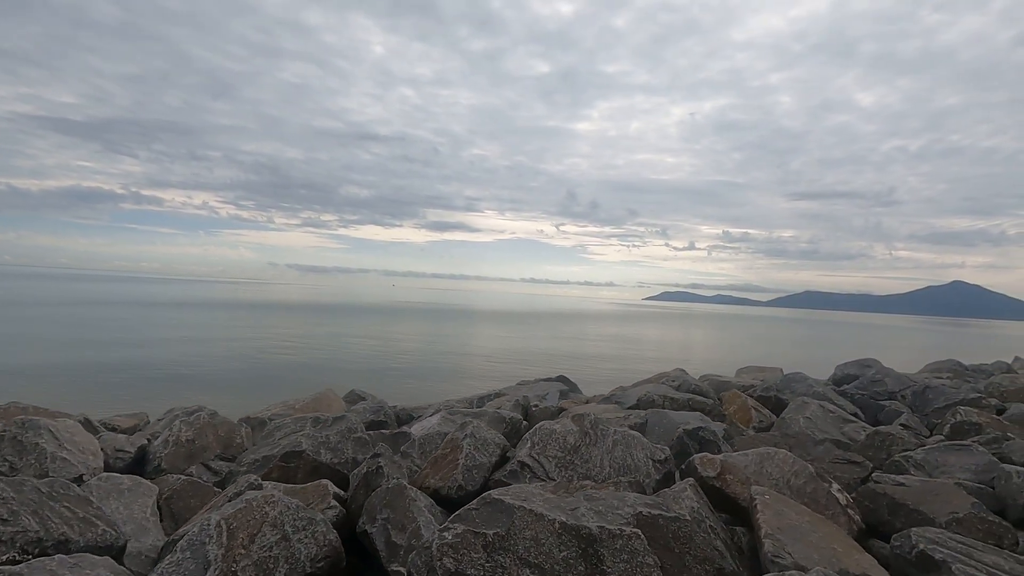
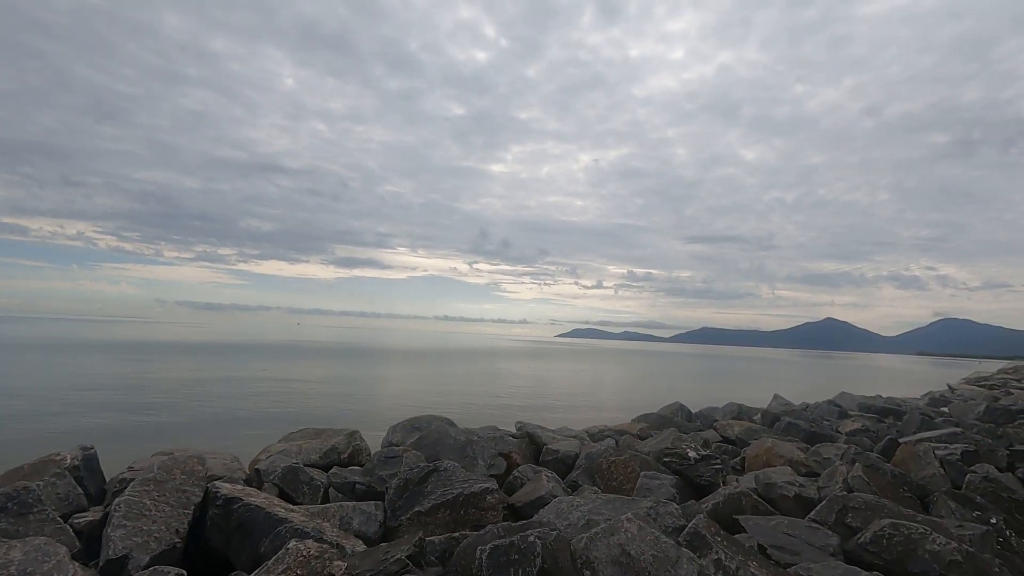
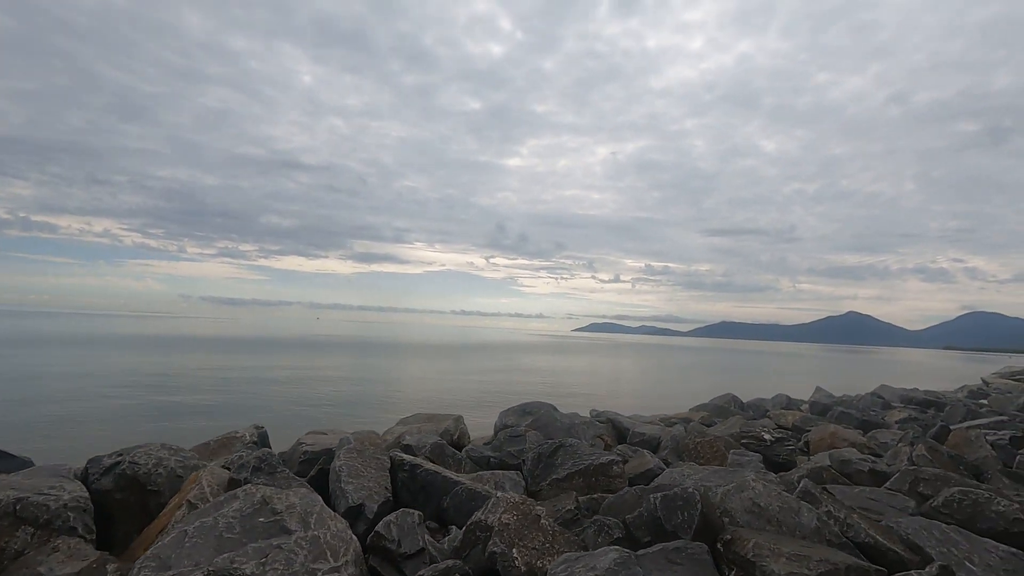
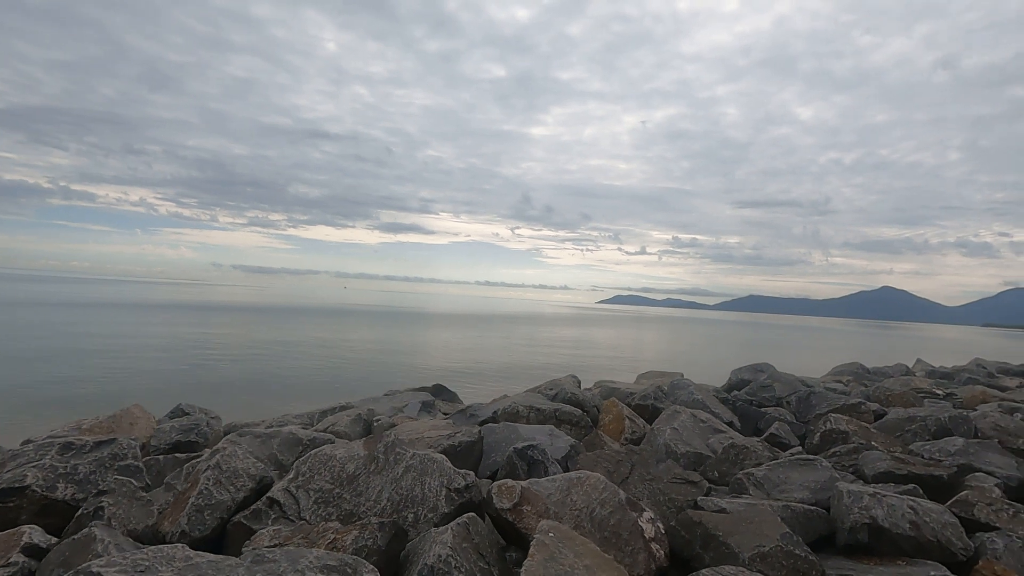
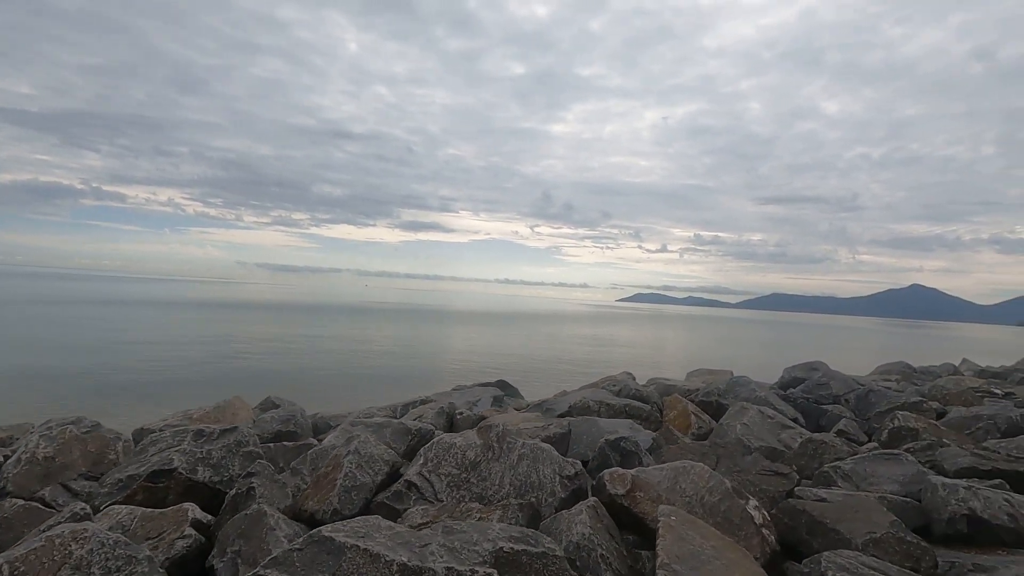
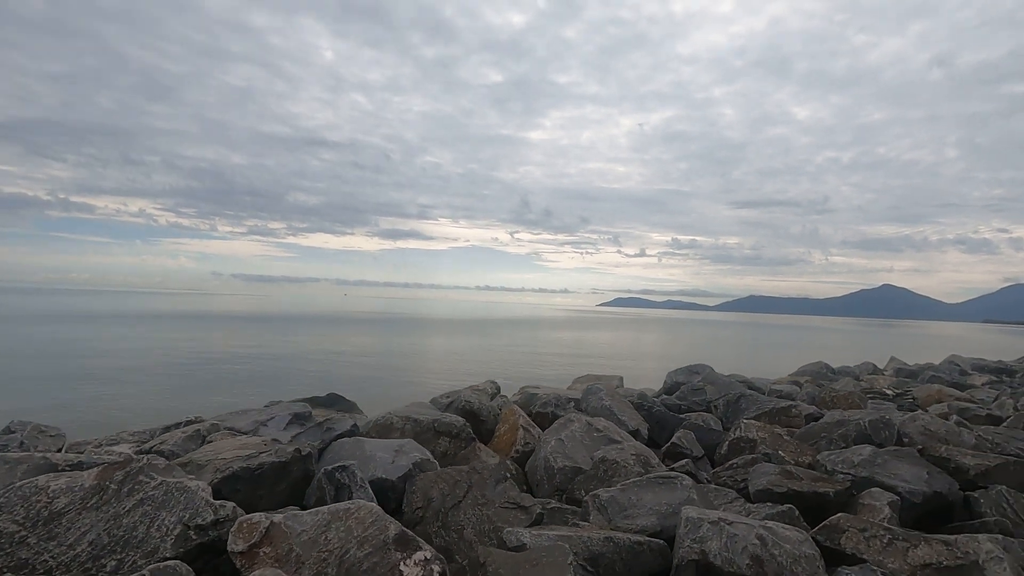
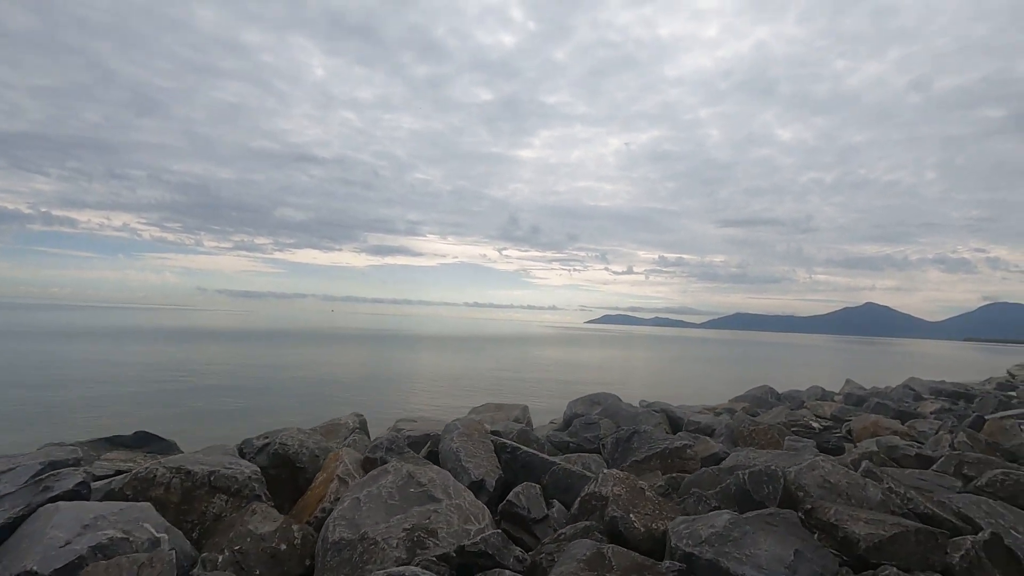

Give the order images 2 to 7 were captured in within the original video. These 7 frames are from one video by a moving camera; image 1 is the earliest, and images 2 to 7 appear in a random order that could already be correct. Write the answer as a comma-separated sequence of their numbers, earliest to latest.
5, 4, 6, 7, 3, 2
